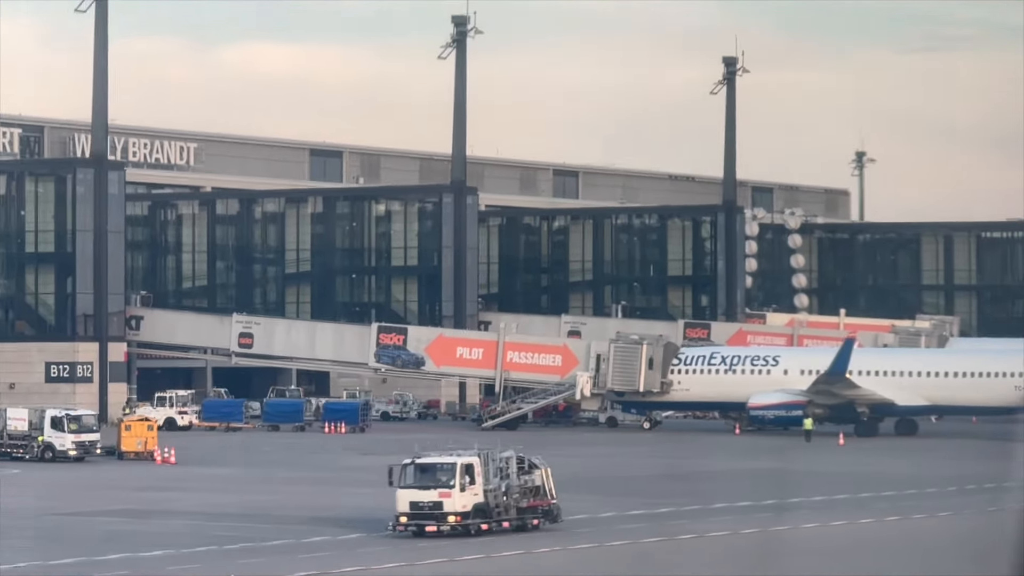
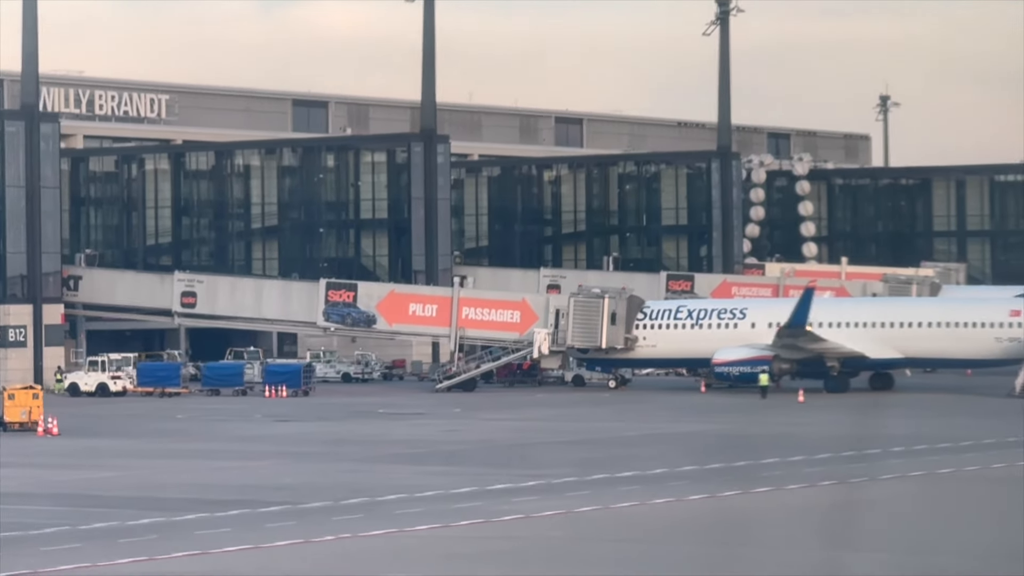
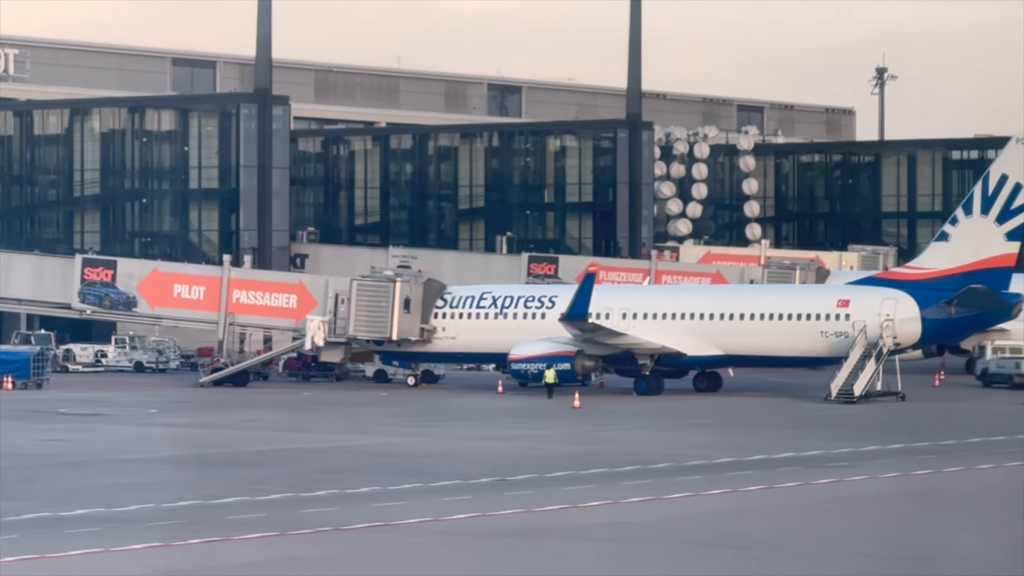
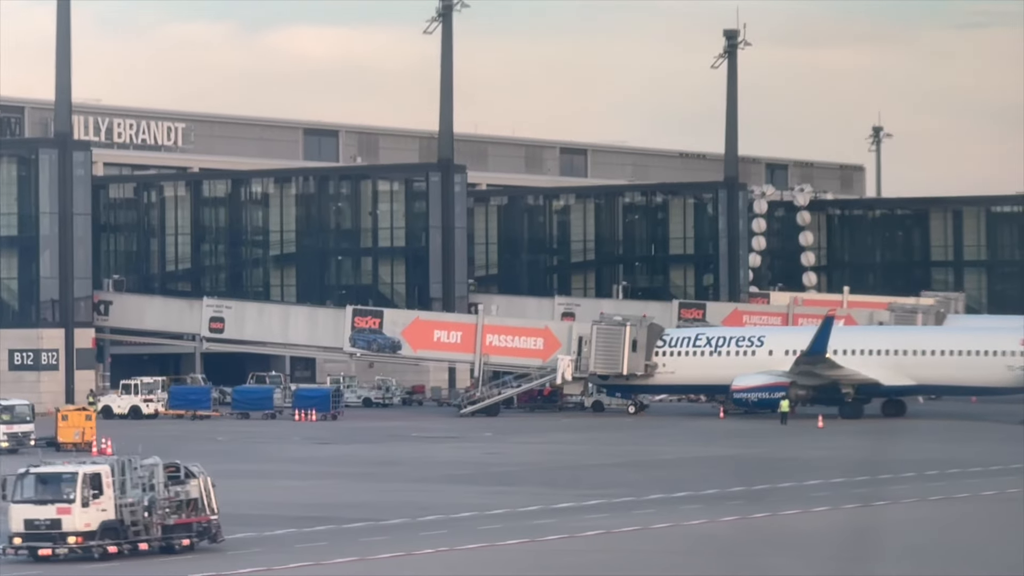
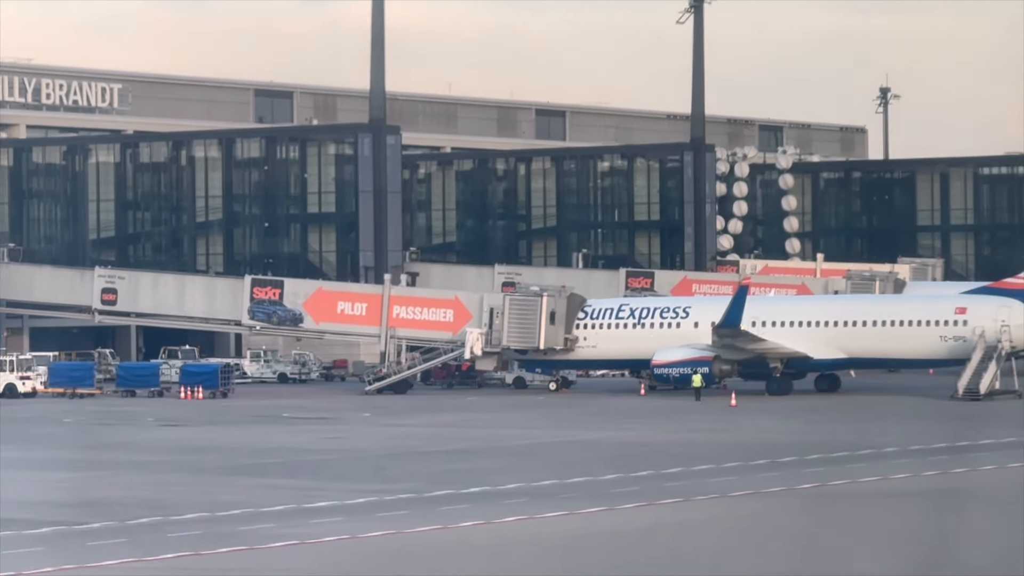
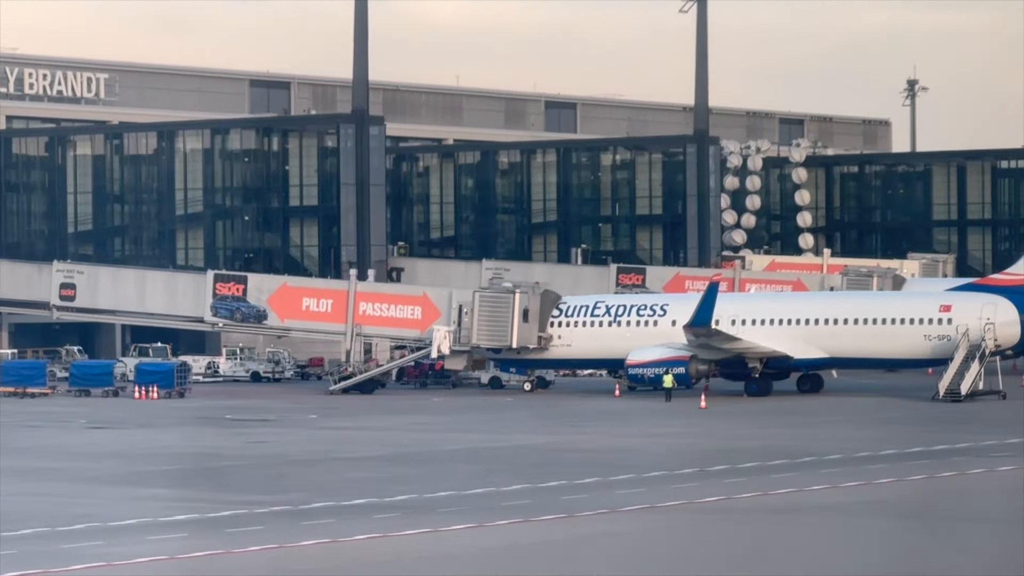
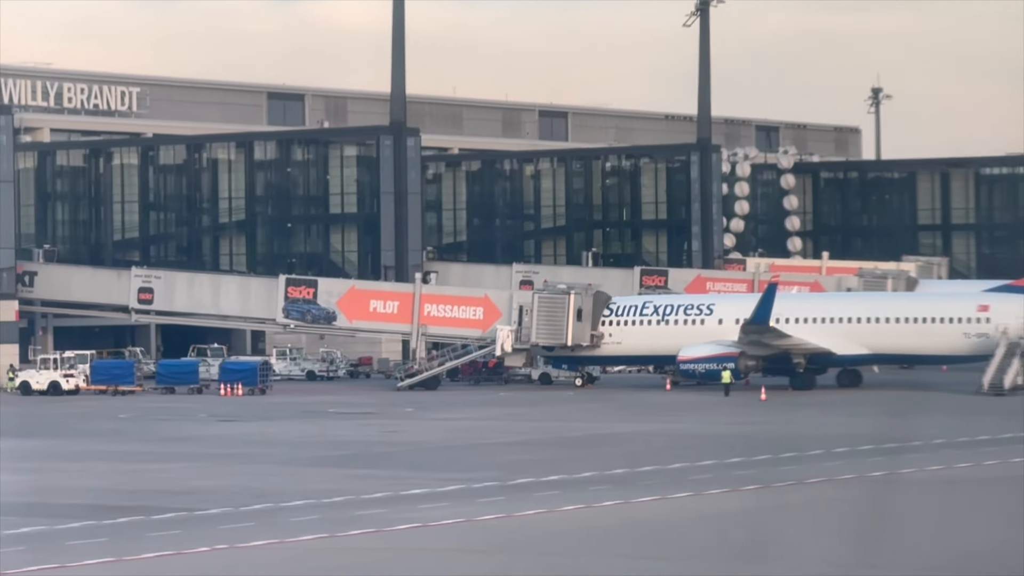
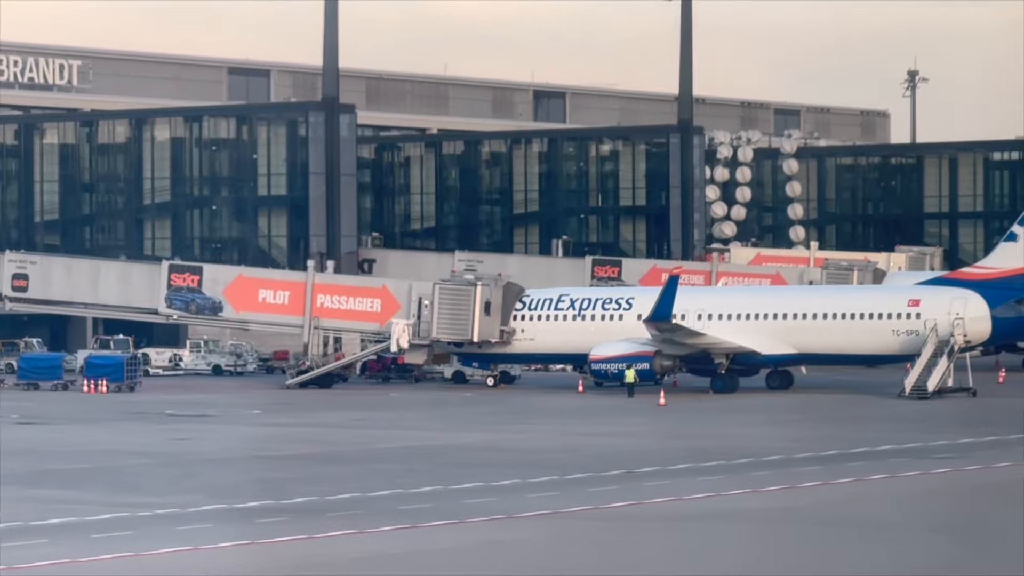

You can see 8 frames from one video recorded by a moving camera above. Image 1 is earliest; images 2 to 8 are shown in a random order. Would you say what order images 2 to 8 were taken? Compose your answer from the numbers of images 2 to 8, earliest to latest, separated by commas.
4, 2, 7, 5, 6, 8, 3
